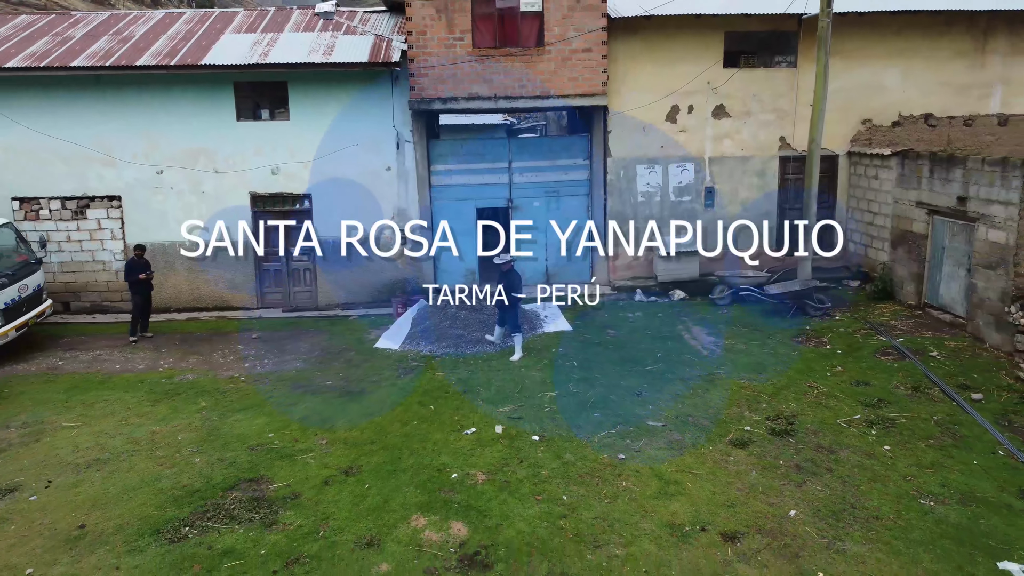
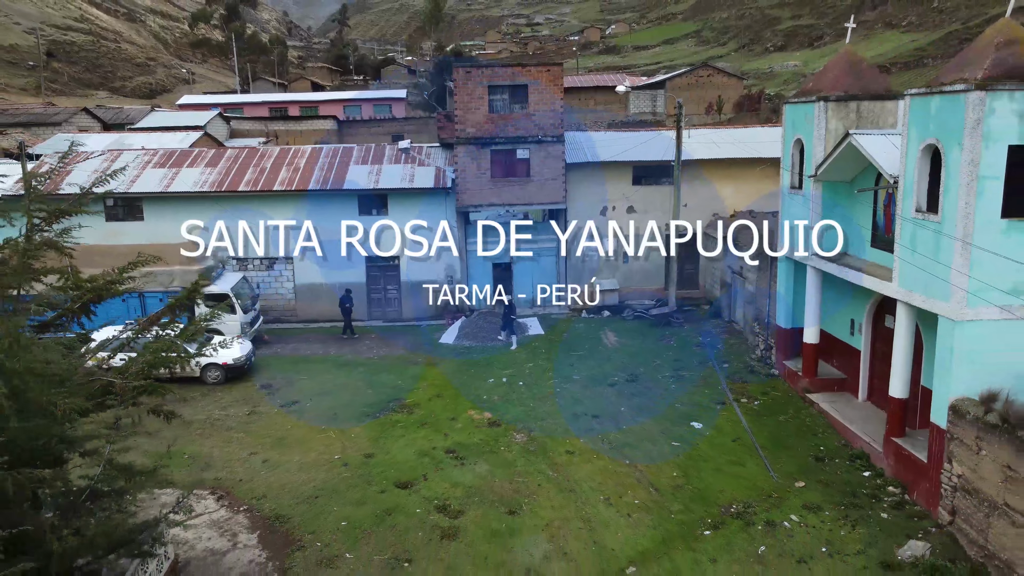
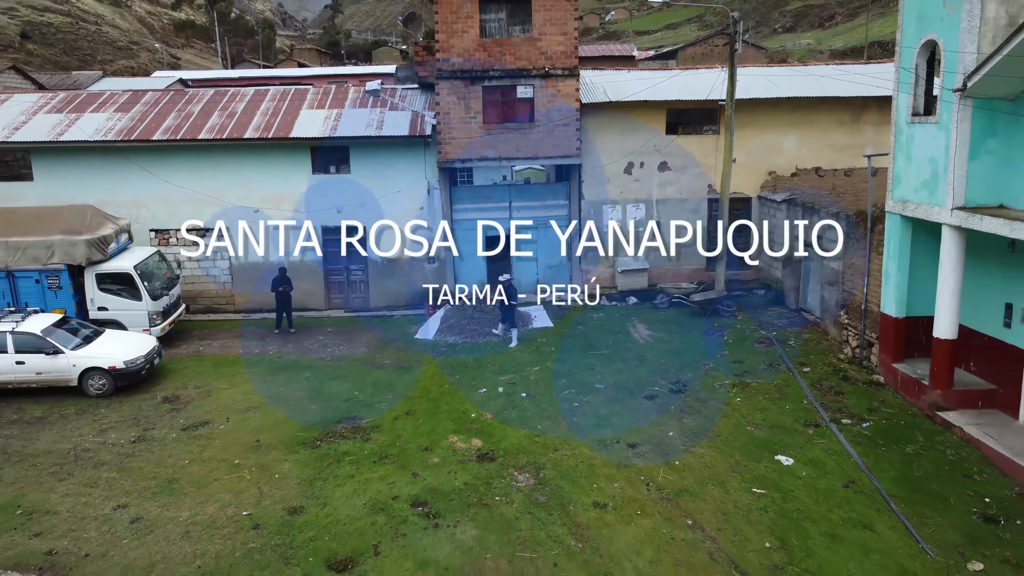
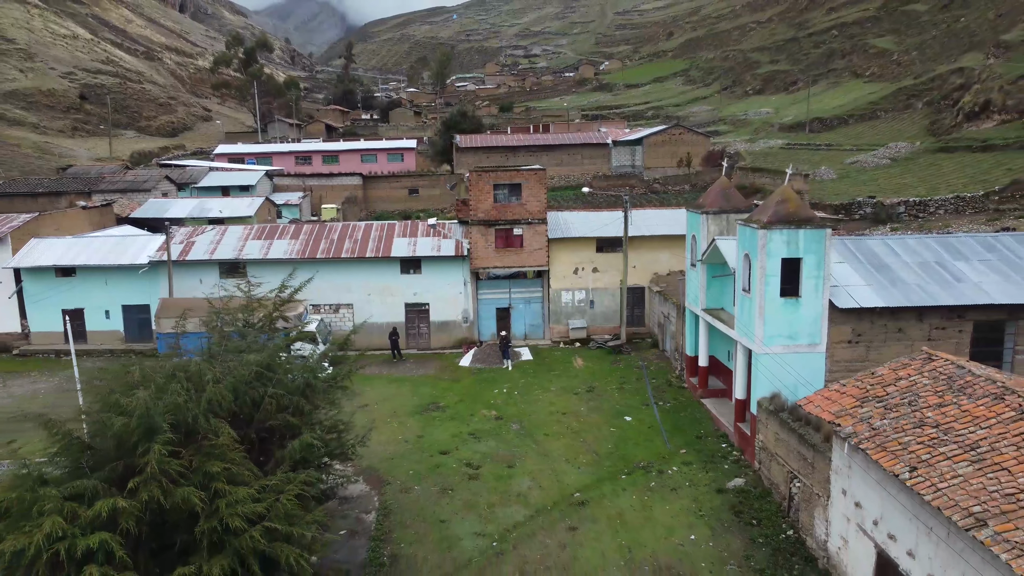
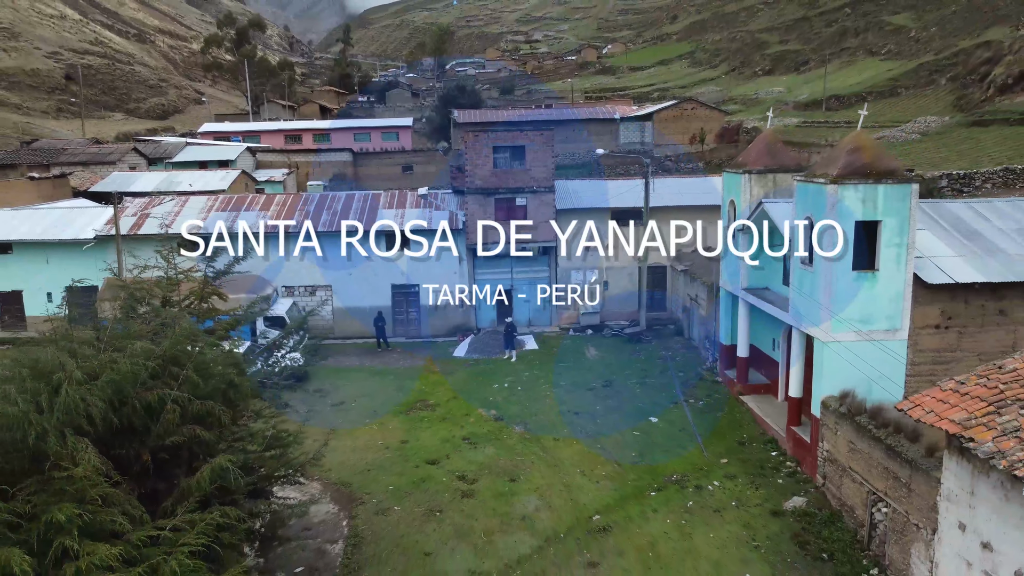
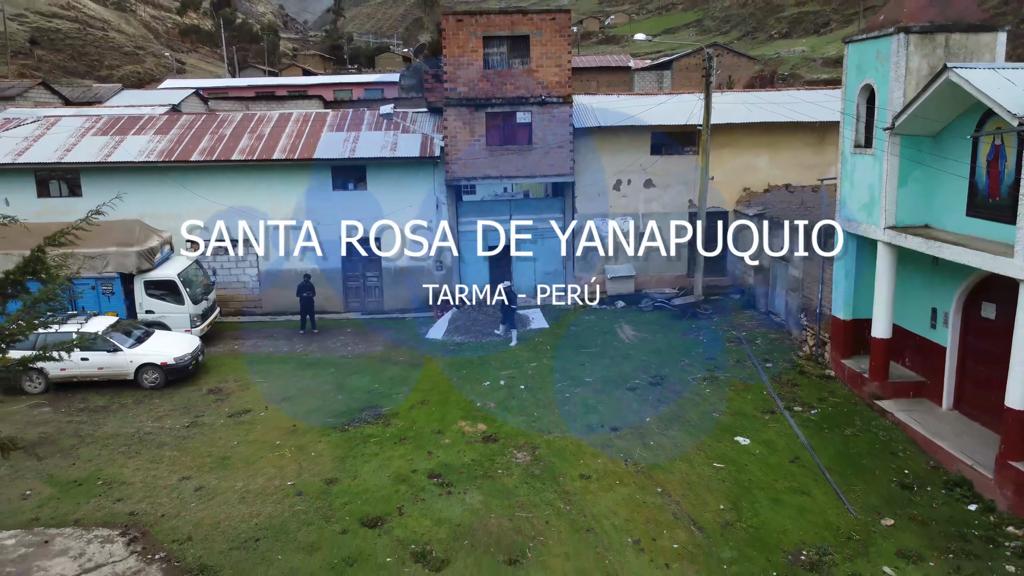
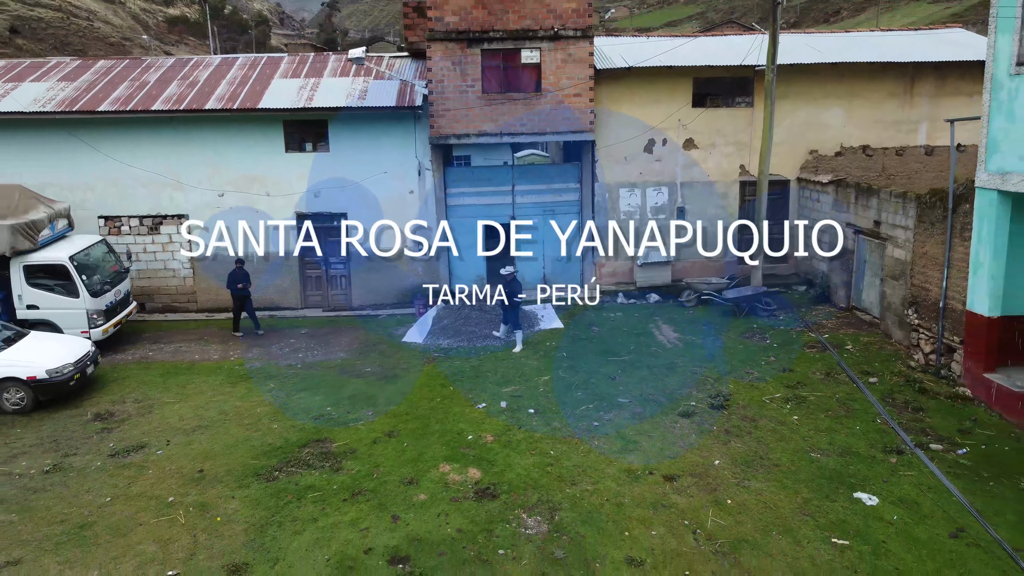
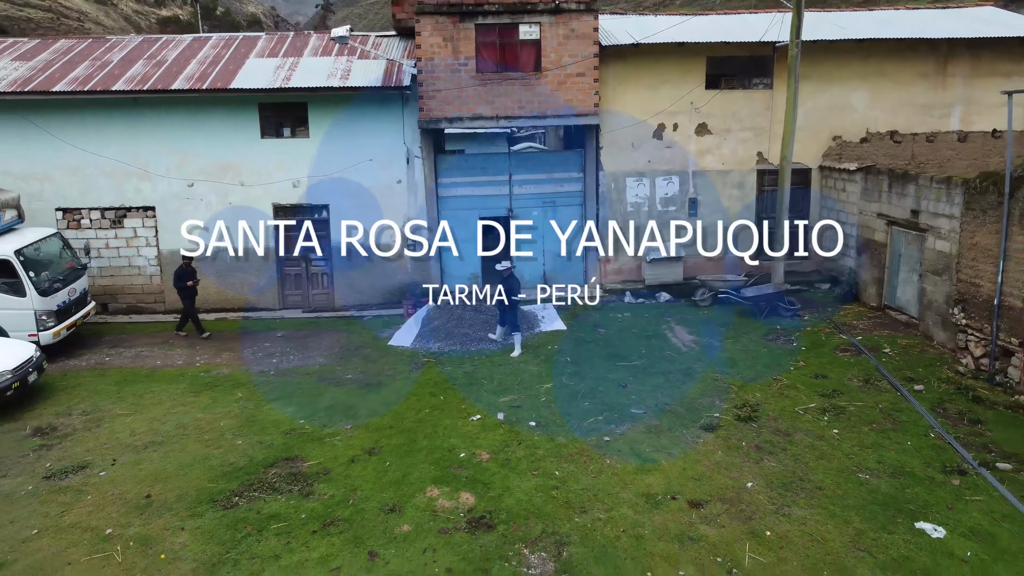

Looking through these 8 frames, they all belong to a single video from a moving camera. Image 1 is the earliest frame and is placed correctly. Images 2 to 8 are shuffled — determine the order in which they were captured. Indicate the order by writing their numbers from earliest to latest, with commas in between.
8, 7, 3, 6, 2, 5, 4
